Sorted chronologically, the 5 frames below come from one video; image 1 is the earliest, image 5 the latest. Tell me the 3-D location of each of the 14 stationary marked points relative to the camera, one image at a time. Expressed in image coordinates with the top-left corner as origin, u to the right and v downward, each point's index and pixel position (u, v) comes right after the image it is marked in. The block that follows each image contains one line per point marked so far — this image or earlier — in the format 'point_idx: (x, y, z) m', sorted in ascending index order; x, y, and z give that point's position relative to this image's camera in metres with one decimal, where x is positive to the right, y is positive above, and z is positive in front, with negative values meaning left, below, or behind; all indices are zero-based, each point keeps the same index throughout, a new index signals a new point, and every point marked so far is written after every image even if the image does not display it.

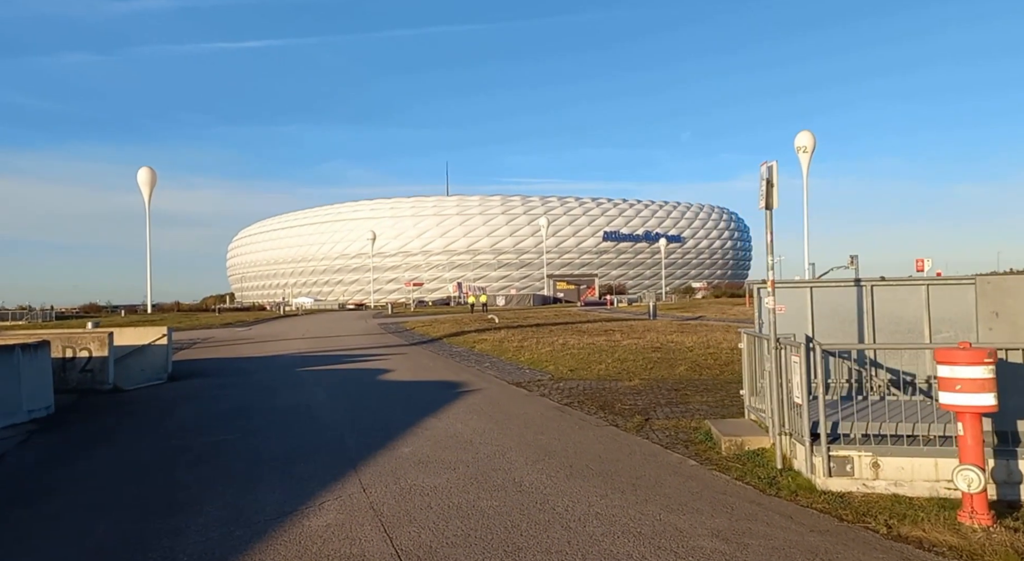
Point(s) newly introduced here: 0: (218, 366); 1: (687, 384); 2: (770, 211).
0: (-7.8, -2.3, +18.2) m
1: (+3.1, -1.9, +12.2) m
2: (+2.4, +0.7, +6.4) m
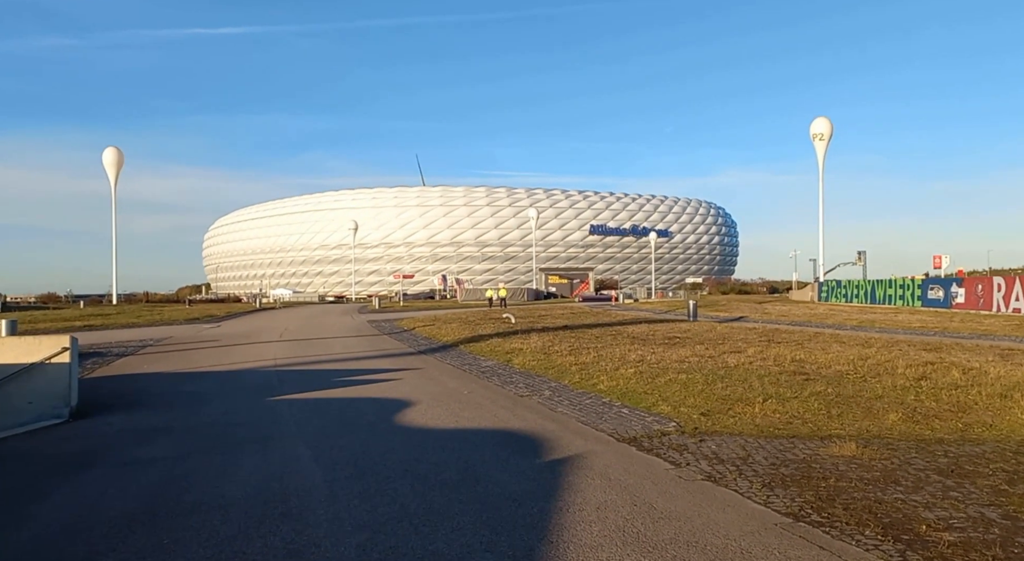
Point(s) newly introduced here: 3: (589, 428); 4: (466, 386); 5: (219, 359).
0: (-6.6, -2.1, +12.7) m
1: (+4.5, -1.8, +7.0) m
2: (+4.0, +0.7, +1.1) m
3: (+1.0, -2.0, +9.2) m
4: (-0.9, -2.0, +13.1) m
5: (-8.2, -2.2, +19.2) m
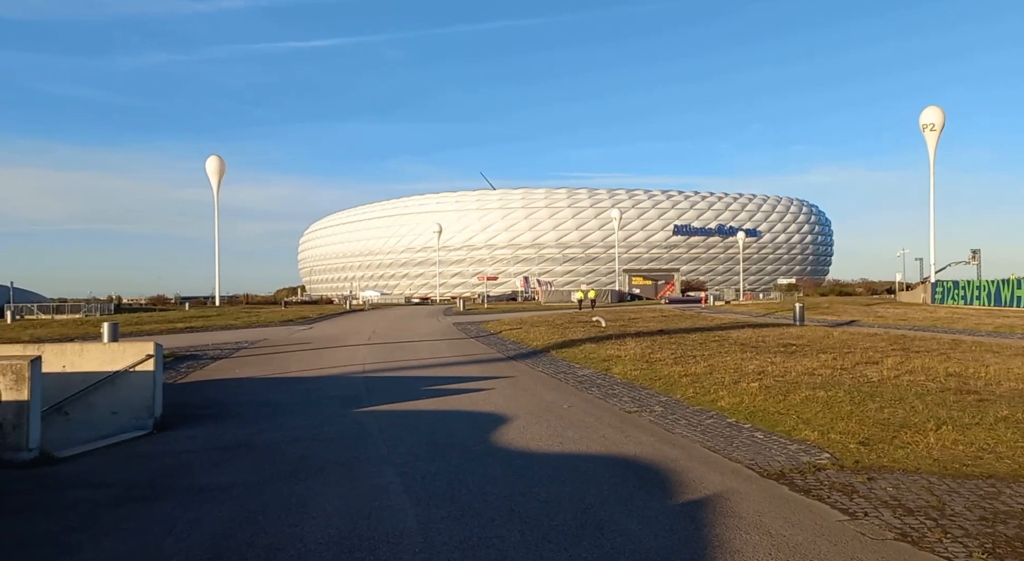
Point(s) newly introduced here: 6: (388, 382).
0: (-4.8, -2.1, +12.2) m
1: (+5.6, -1.8, +5.2) m
2: (+4.4, +0.7, -0.6) m
3: (+2.4, -2.0, +7.8) m
4: (+0.9, -2.1, +11.9) m
5: (-5.6, -2.3, +18.8) m
6: (-2.6, -2.1, +14.3) m
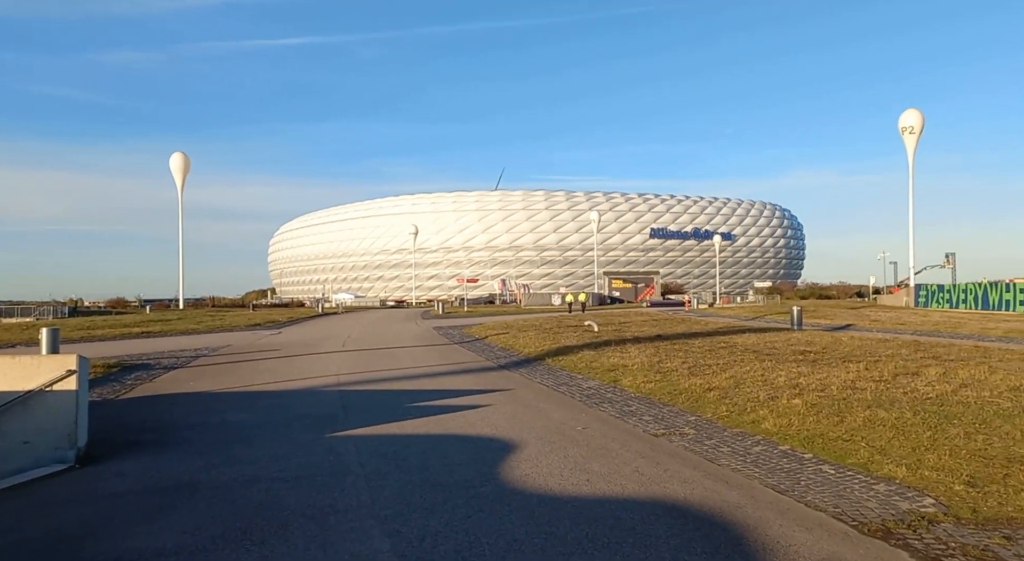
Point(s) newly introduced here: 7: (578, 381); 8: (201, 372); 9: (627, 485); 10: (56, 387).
0: (-4.7, -2.1, +10.3) m
1: (+5.8, -1.8, +3.7) m
2: (+4.9, +0.7, -2.1) m
3: (+2.6, -2.0, +6.2) m
4: (+1.0, -2.1, +10.2) m
5: (-5.9, -2.3, +16.9) m
6: (-2.7, -2.1, +12.5) m
7: (+1.3, -2.0, +13.8) m
8: (-7.7, -2.3, +16.9) m
9: (+1.2, -2.0, +6.9) m
10: (-5.3, -1.2, +8.0) m
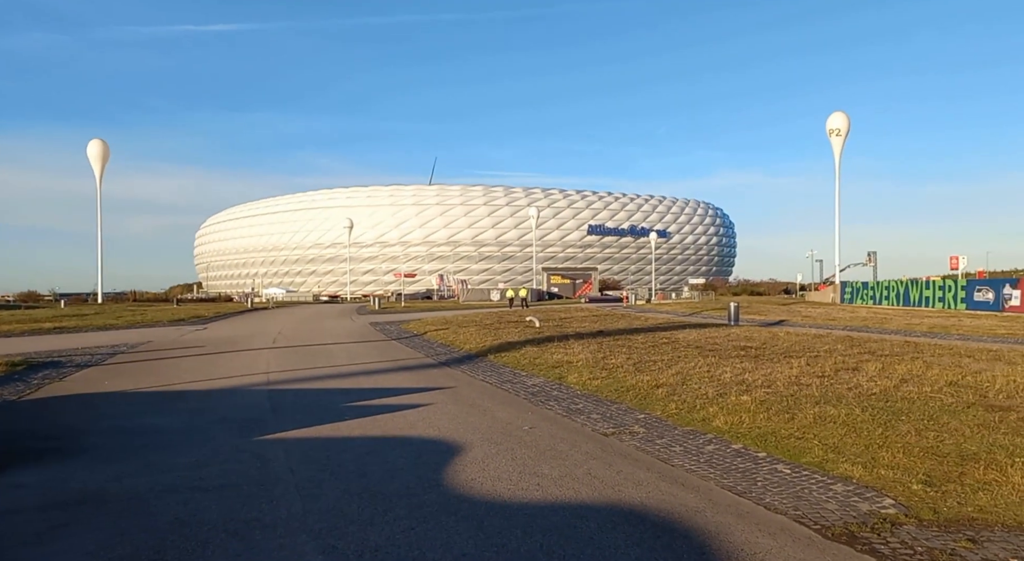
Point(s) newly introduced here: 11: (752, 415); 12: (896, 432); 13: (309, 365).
0: (-5.5, -2.0, +9.4) m
1: (+5.6, -1.8, +3.8) m
2: (+5.1, +0.7, -2.1) m
3: (+2.1, -2.0, +5.9) m
4: (+0.1, -2.0, +9.8) m
5: (-7.2, -2.1, +15.8) m
6: (-3.7, -2.0, +11.7) m
7: (+0.2, -1.9, +13.4) m
8: (-9.1, -2.1, +15.6) m
9: (+0.6, -2.0, +6.5) m
10: (-5.9, -1.1, +7.0) m
11: (+3.1, -1.7, +8.8) m
12: (+4.2, -1.7, +7.5) m
13: (-5.0, -2.1, +16.9) m
